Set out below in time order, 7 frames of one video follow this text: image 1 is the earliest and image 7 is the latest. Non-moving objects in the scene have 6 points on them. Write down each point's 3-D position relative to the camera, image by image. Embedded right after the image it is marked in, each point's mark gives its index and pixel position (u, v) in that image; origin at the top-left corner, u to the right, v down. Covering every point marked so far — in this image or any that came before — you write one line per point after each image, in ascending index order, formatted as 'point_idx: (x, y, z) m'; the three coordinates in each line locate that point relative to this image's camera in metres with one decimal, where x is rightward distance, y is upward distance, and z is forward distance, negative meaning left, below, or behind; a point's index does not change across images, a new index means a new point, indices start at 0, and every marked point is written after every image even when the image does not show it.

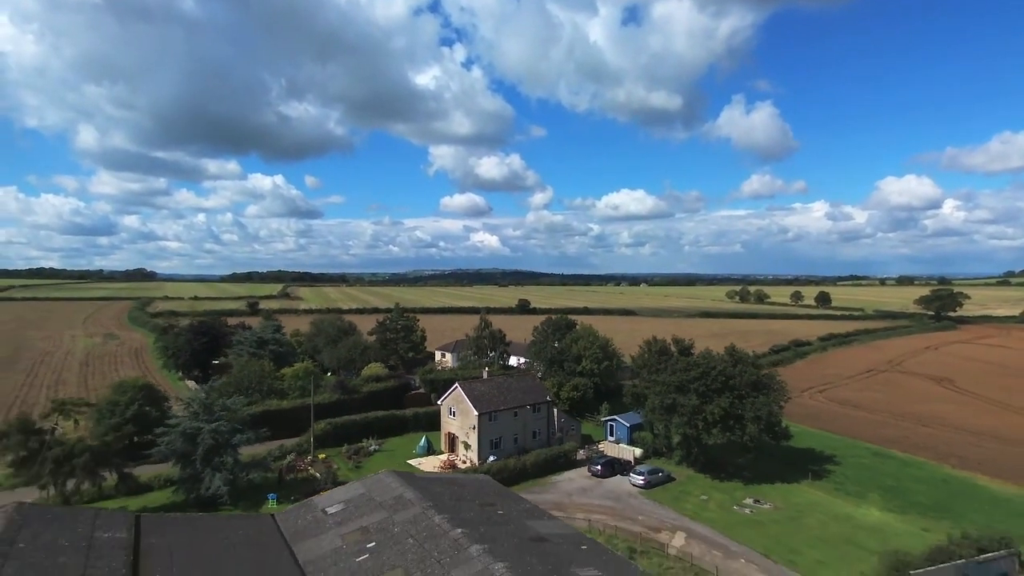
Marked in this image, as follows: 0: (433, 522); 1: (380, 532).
0: (-2.3, -6.7, +17.3) m
1: (-3.8, -7.0, +17.4) m
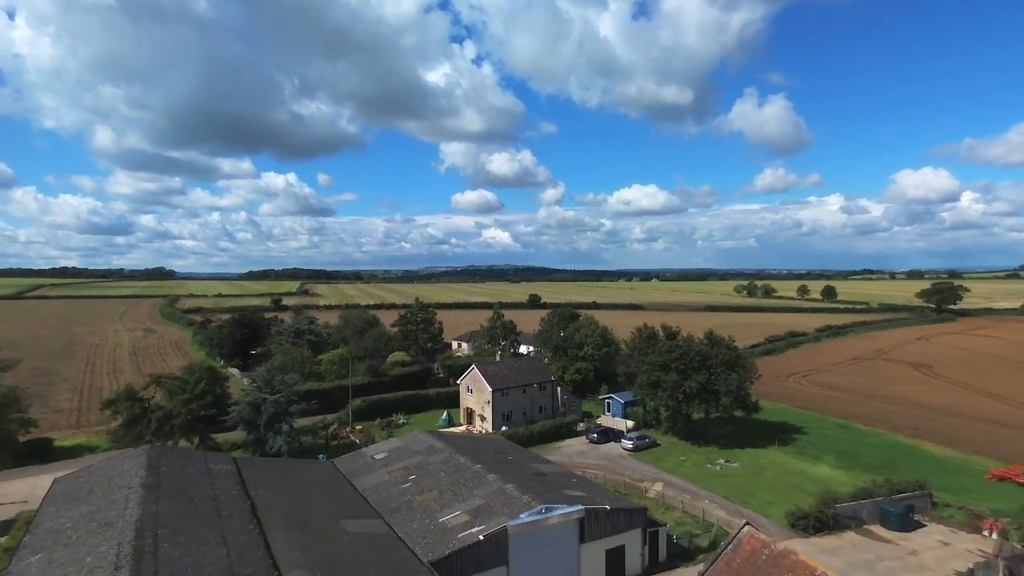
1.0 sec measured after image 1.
0: (-2.0, -6.5, +22.6) m
1: (-3.5, -6.8, +22.7) m
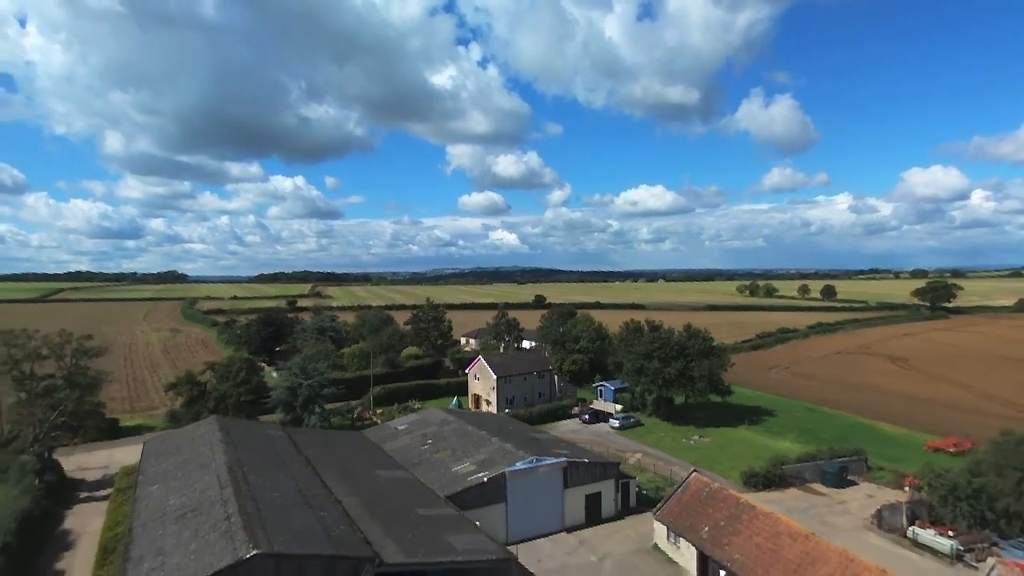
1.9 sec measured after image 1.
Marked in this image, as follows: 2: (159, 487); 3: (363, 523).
0: (-2.1, -6.4, +27.6) m
1: (-3.6, -6.7, +27.7) m
2: (-11.6, -6.5, +19.8) m
3: (-4.3, -6.8, +17.6) m
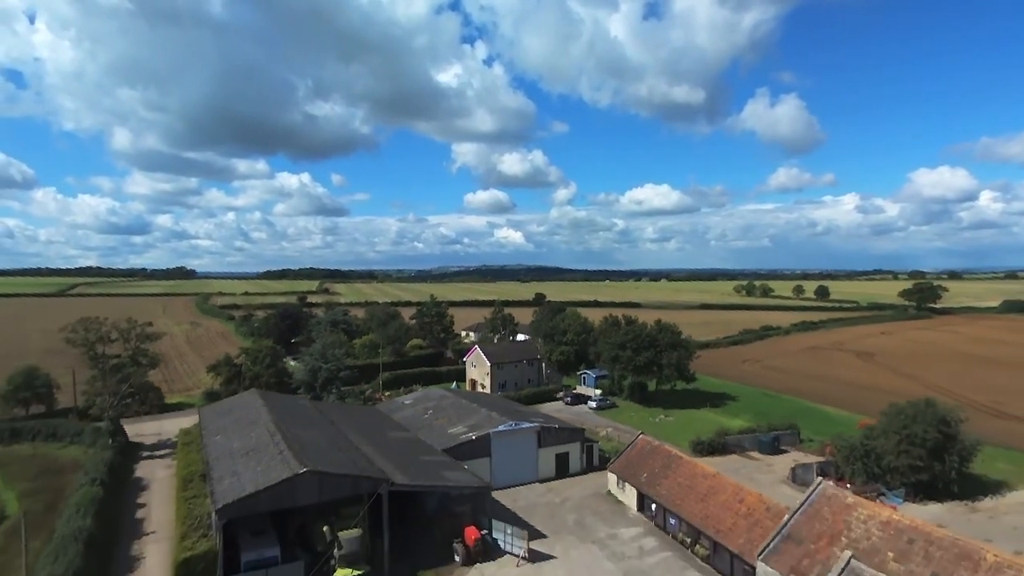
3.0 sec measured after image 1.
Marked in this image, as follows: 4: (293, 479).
0: (-2.8, -6.3, +33.4) m
1: (-4.3, -6.6, +33.5) m
2: (-12.4, -6.4, +25.7) m
3: (-5.1, -6.6, +23.4) m
4: (-7.0, -6.1, +19.2) m
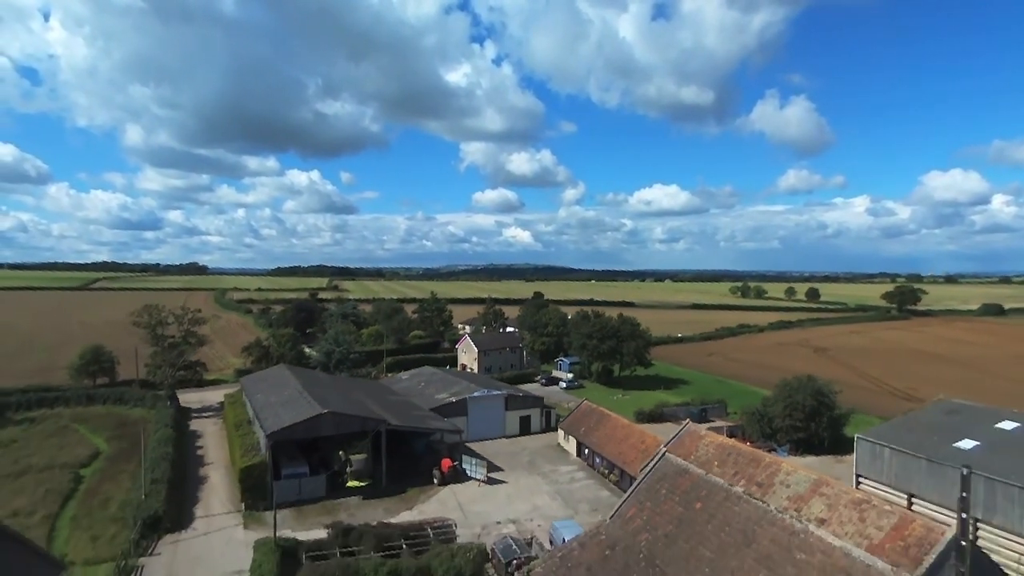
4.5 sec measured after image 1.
0: (-4.4, -6.1, +41.5) m
1: (-5.9, -6.4, +41.7) m
2: (-14.1, -6.1, +34.0) m
3: (-6.9, -6.4, +31.5) m
4: (-8.8, -5.8, +27.4) m
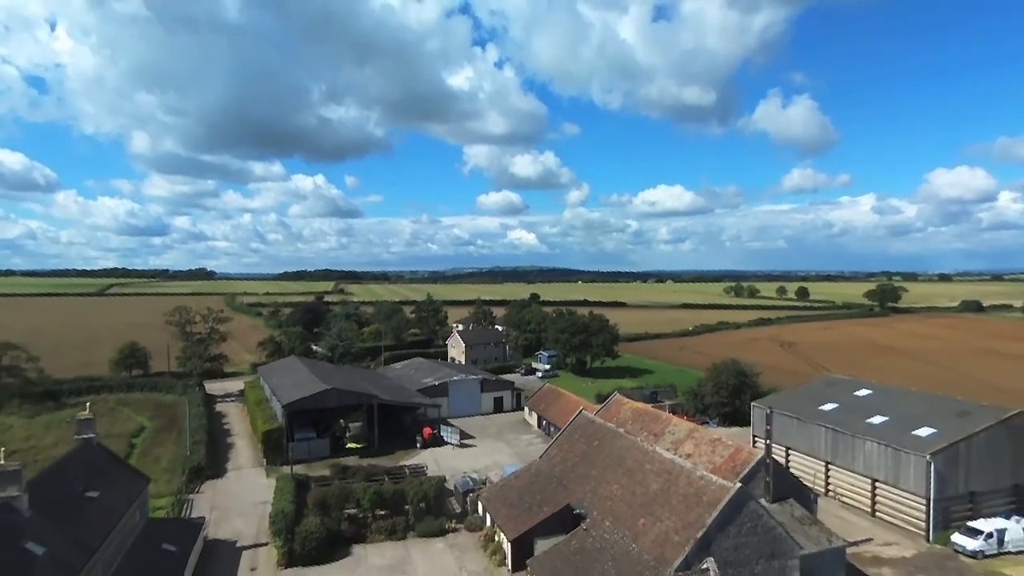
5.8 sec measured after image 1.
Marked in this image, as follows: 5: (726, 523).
0: (-6.3, -6.2, +48.6) m
1: (-7.8, -6.5, +48.7) m
2: (-16.1, -6.3, +41.1) m
3: (-8.8, -6.5, +38.6) m
4: (-10.8, -6.0, +34.4) m
5: (+6.2, -6.8, +17.4) m
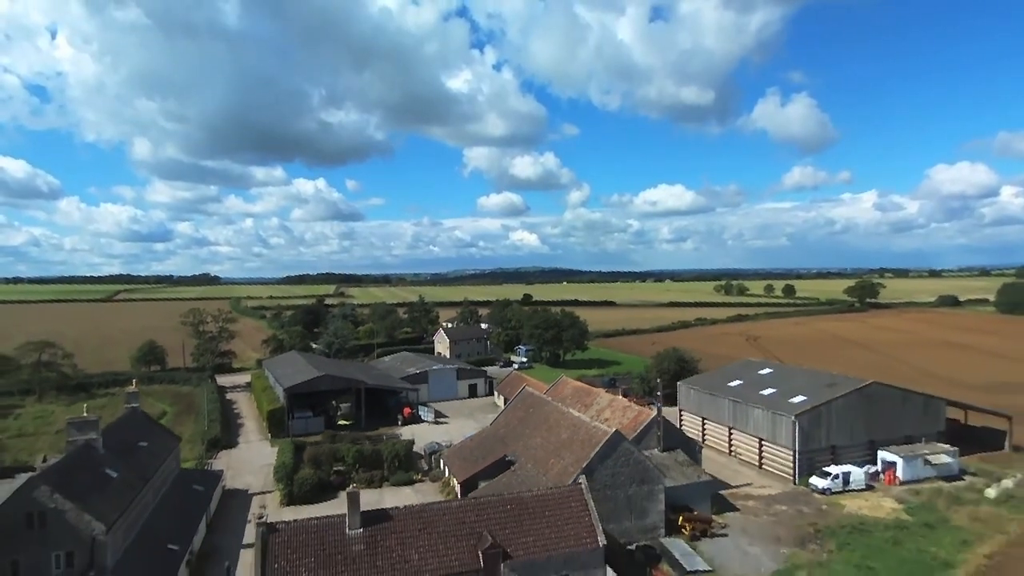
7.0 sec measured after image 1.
0: (-8.6, -6.4, +55.1) m
1: (-10.1, -6.7, +55.3) m
2: (-18.5, -6.5, +47.7) m
3: (-11.2, -6.7, +45.2) m
4: (-13.2, -6.1, +41.0) m
5: (+3.7, -6.7, +23.9) m
